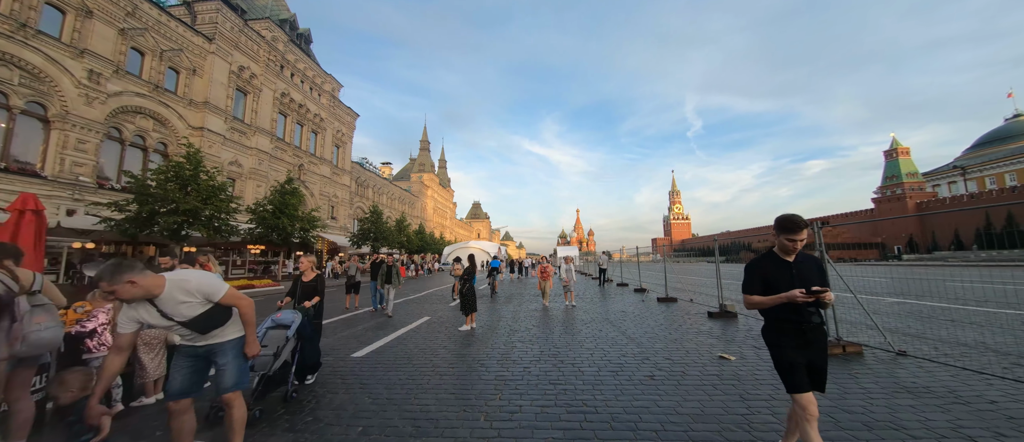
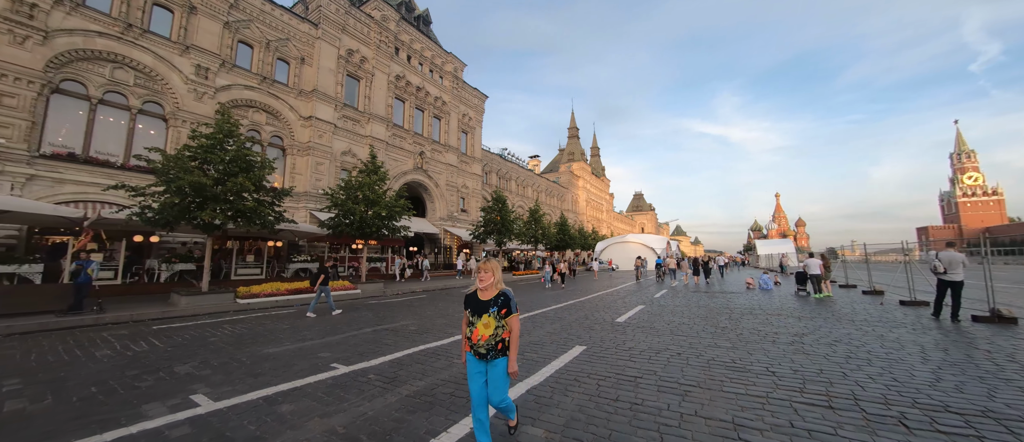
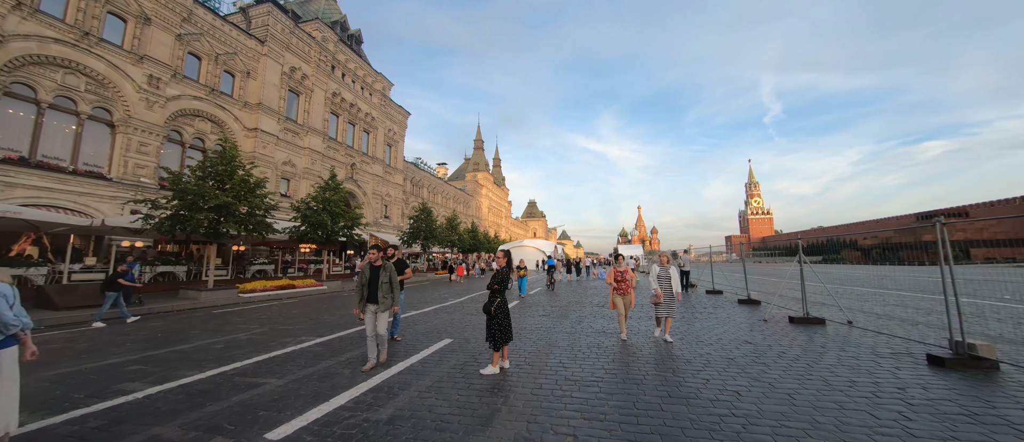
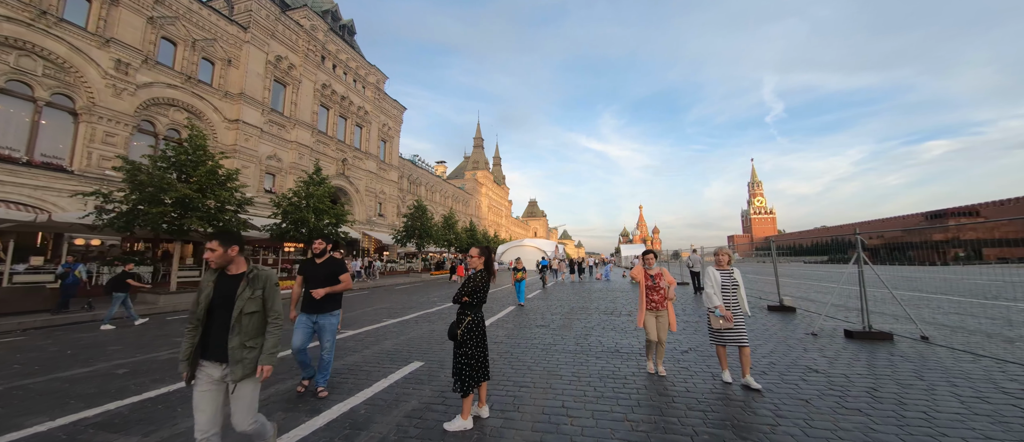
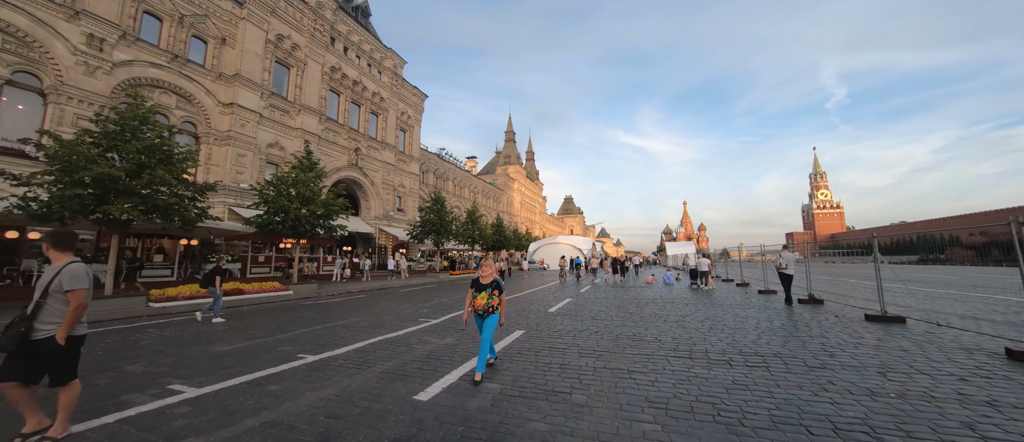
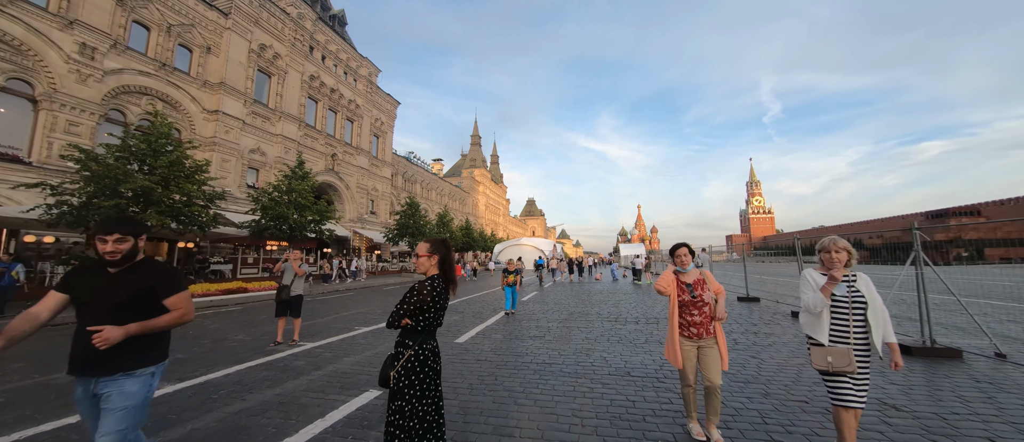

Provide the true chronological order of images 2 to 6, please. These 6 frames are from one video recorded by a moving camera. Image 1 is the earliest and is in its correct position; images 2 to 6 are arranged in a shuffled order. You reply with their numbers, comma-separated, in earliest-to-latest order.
3, 4, 6, 5, 2
